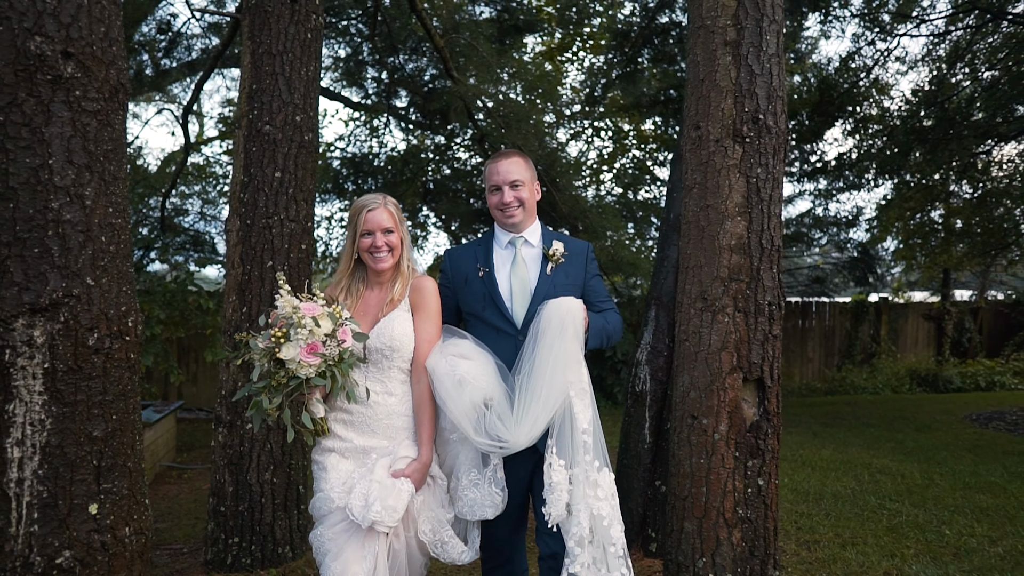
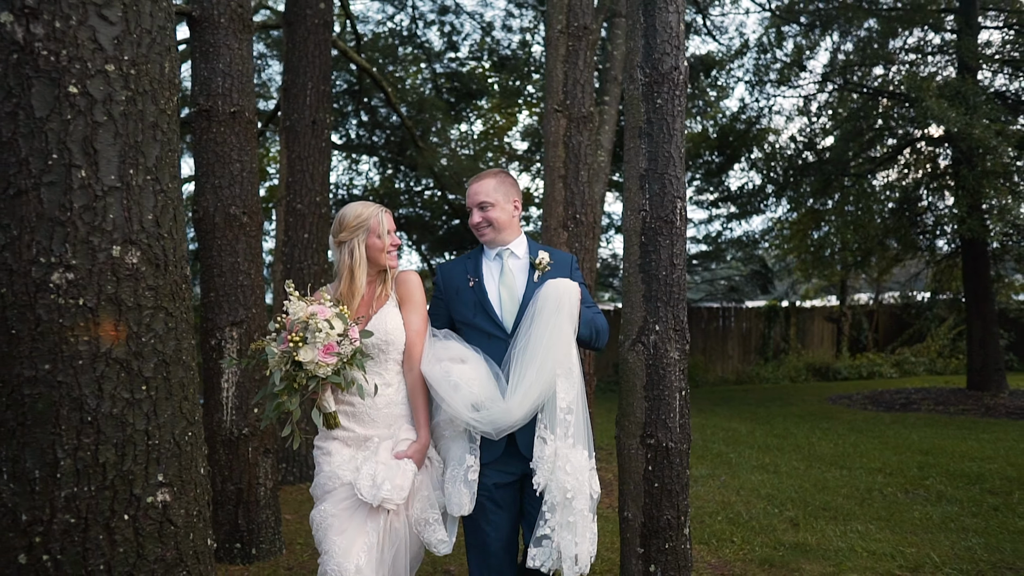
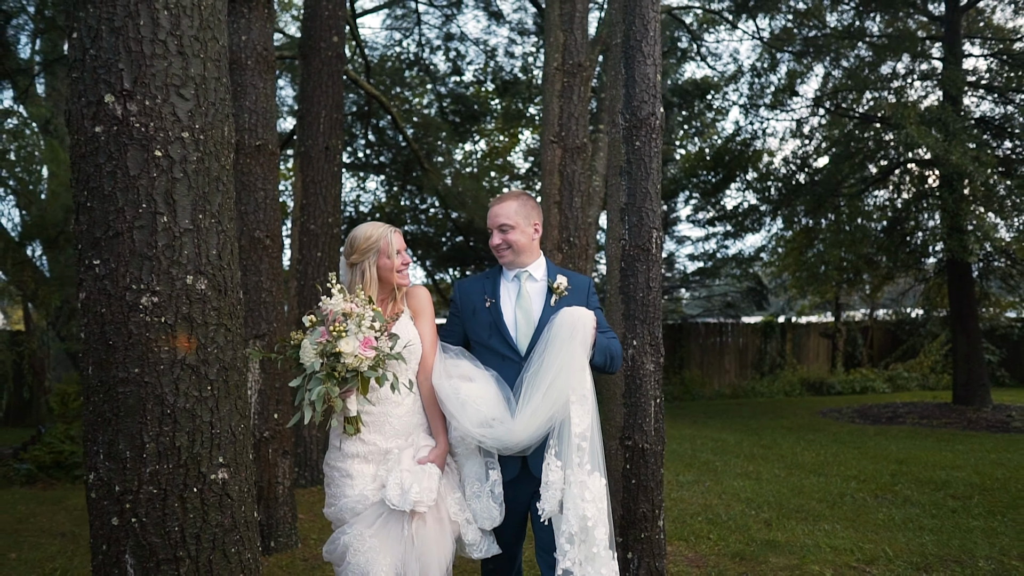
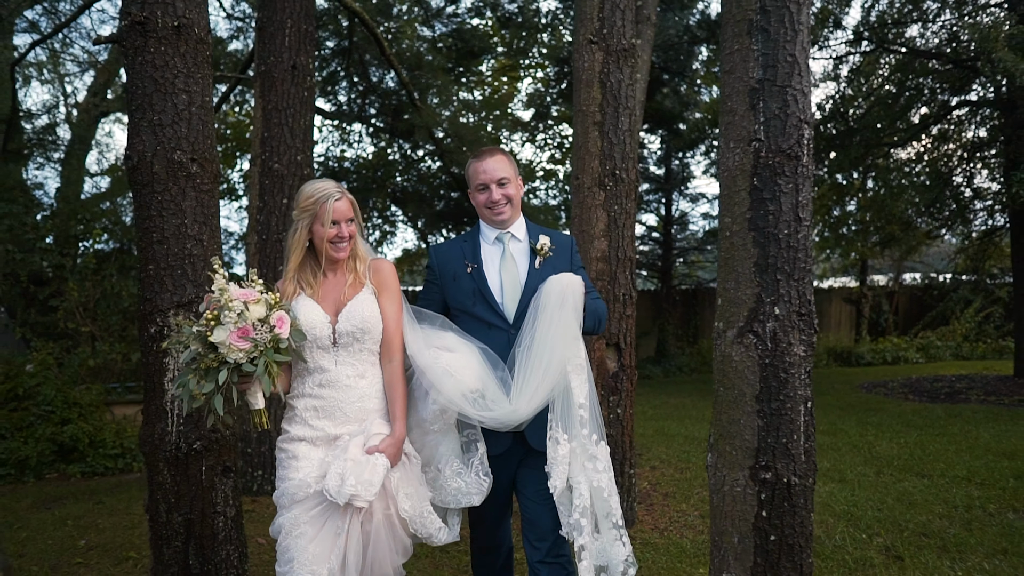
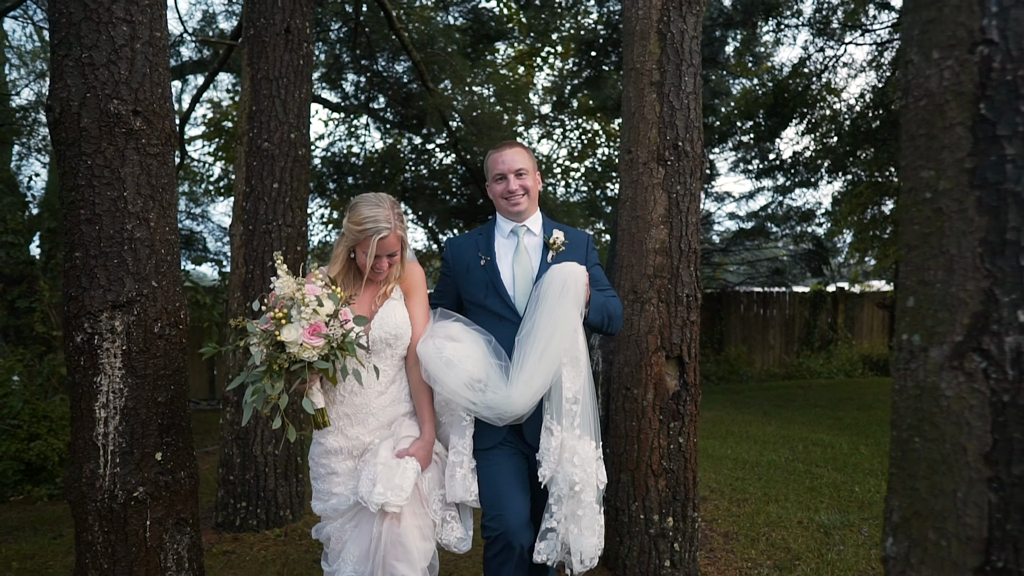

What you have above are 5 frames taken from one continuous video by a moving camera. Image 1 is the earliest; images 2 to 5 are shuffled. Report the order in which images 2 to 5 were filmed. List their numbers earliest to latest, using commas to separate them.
5, 4, 2, 3
